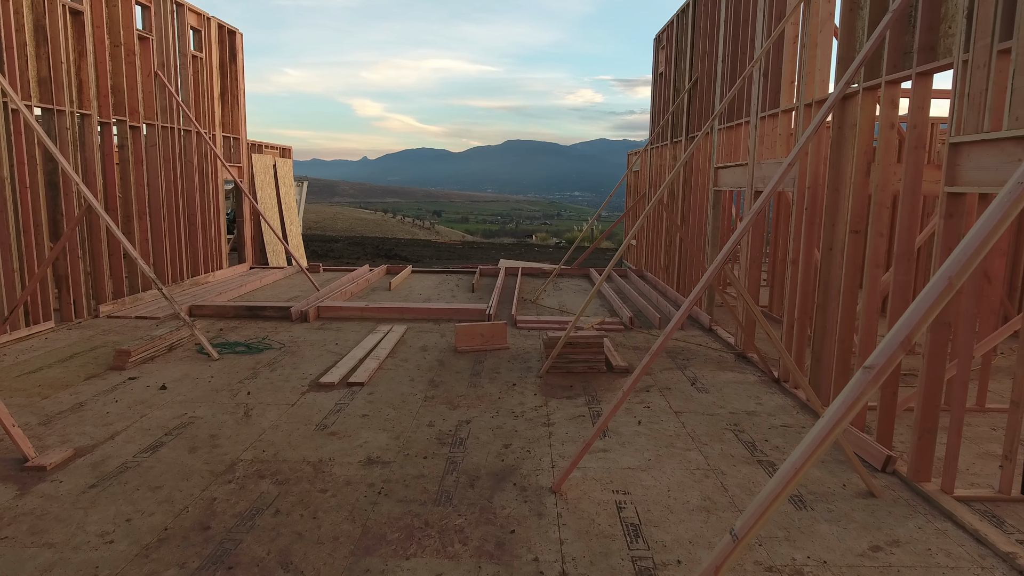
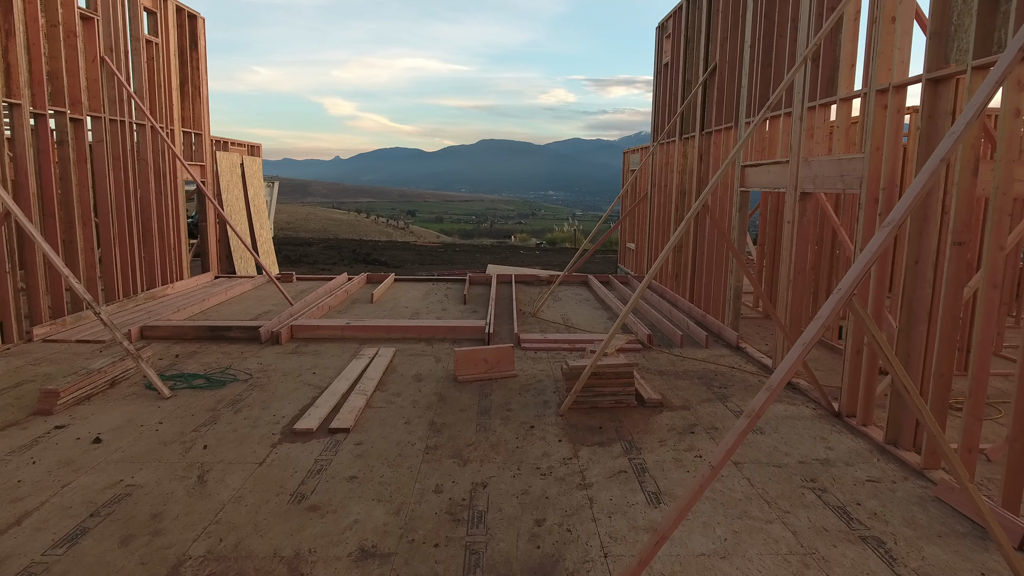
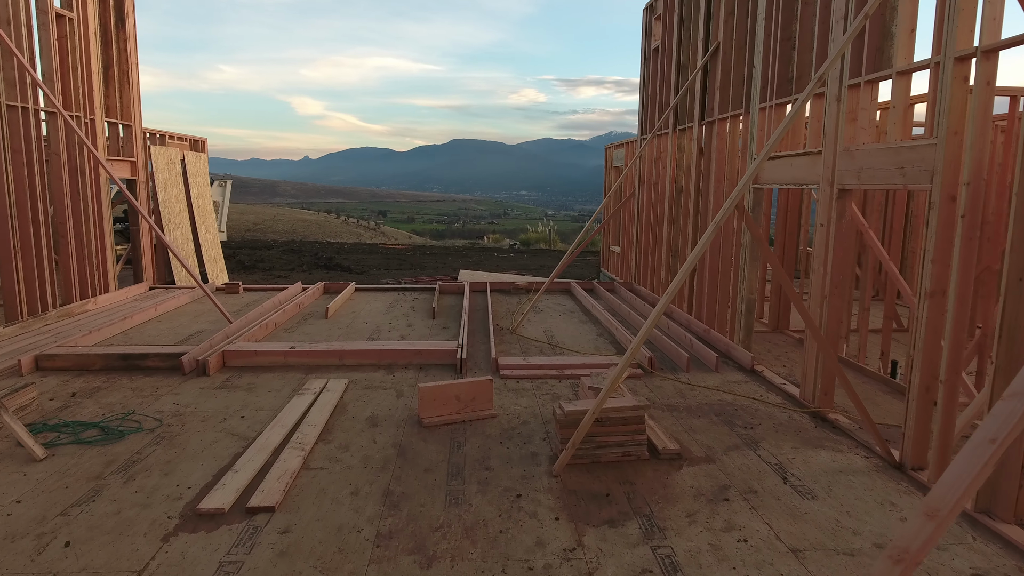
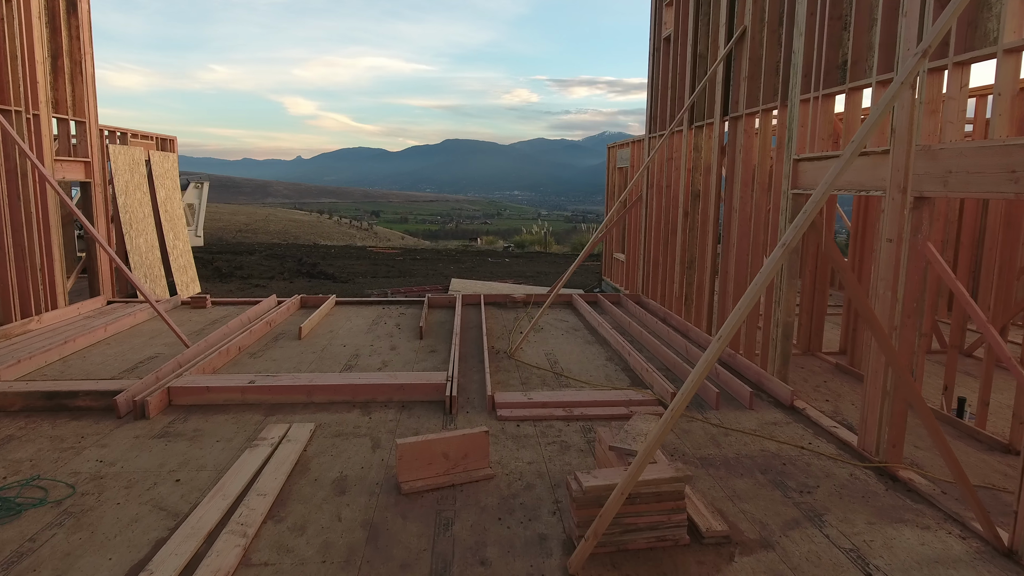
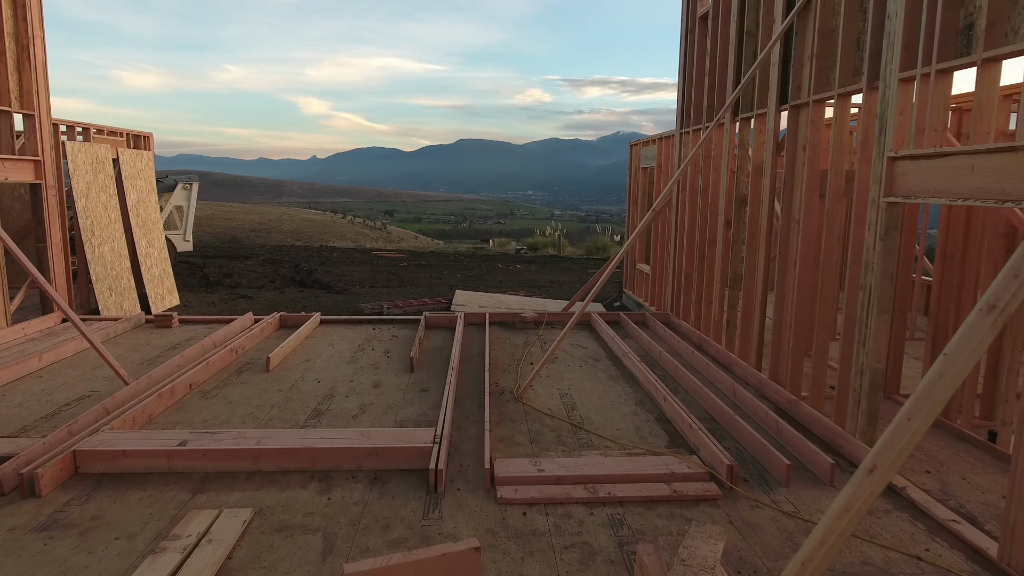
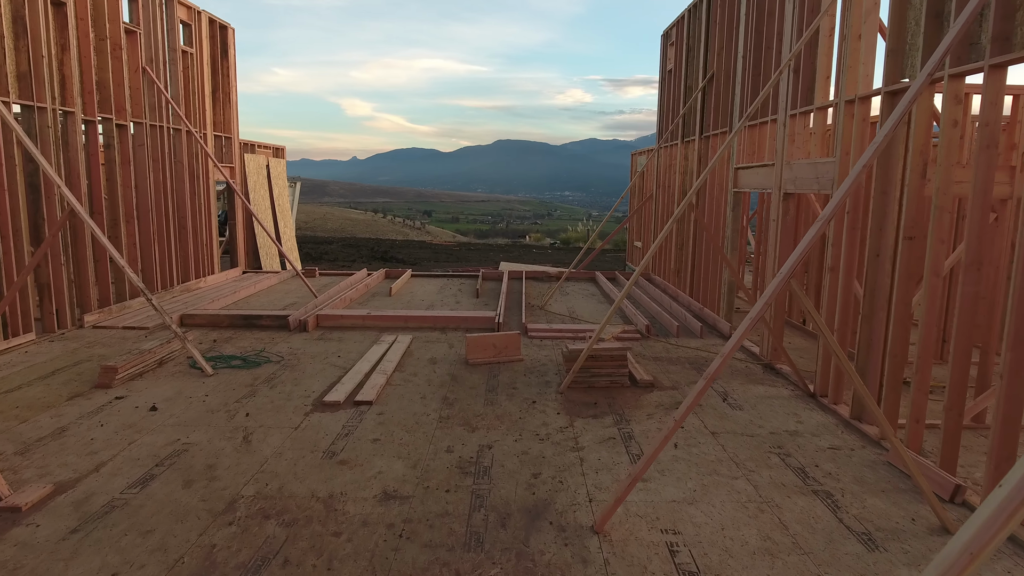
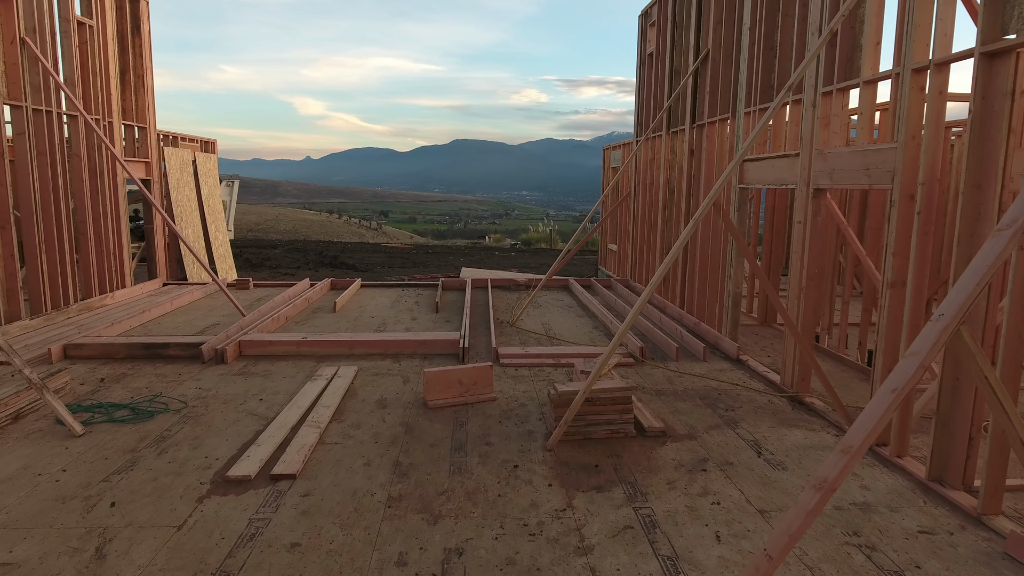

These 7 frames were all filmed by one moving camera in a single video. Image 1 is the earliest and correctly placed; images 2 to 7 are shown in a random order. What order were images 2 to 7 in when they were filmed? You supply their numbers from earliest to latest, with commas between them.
6, 2, 7, 3, 4, 5
